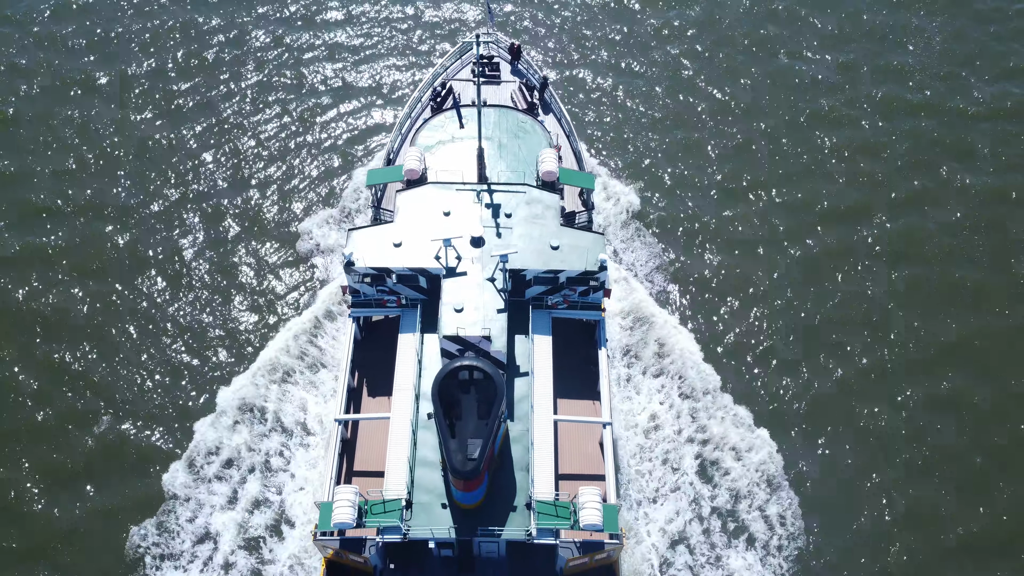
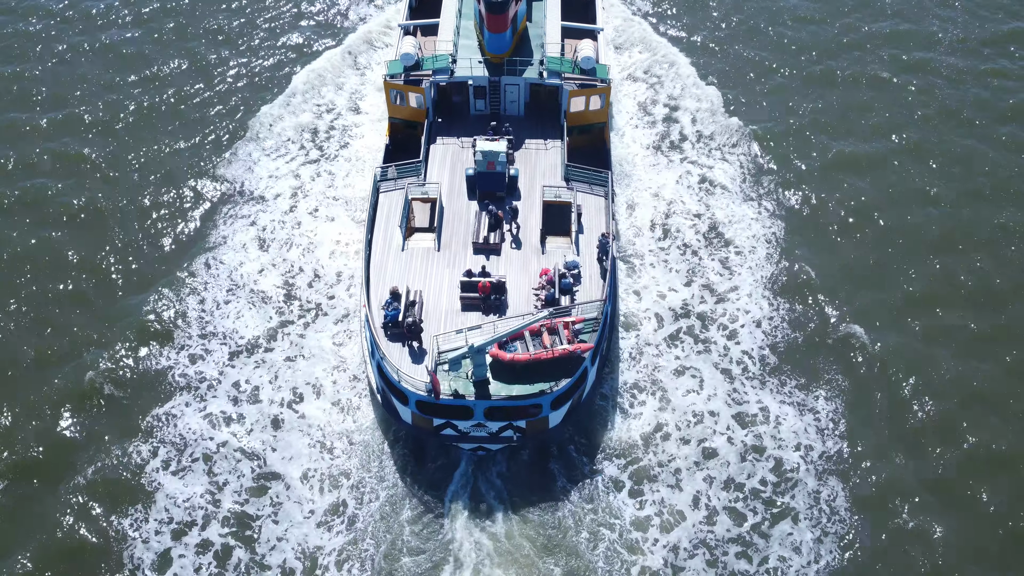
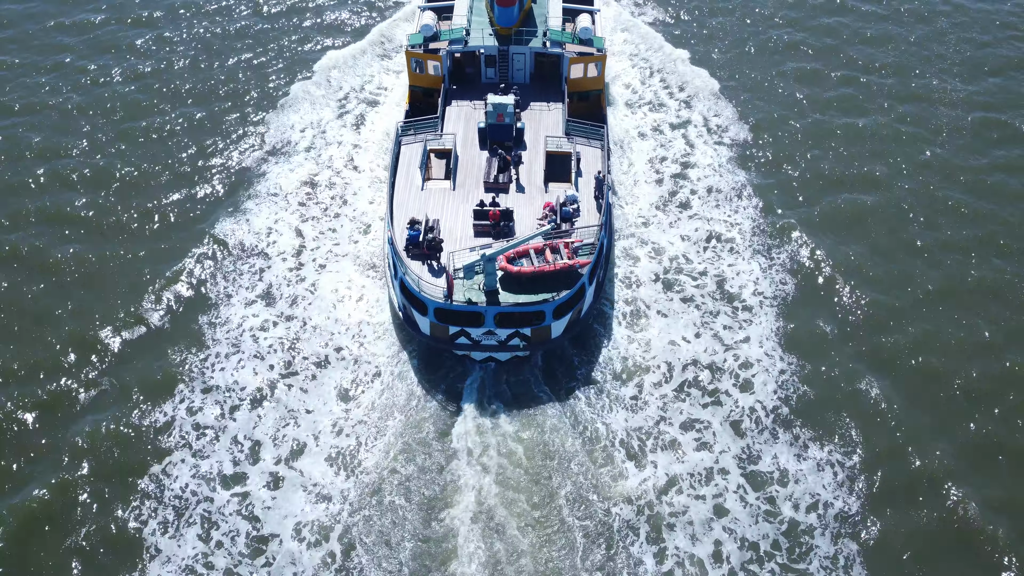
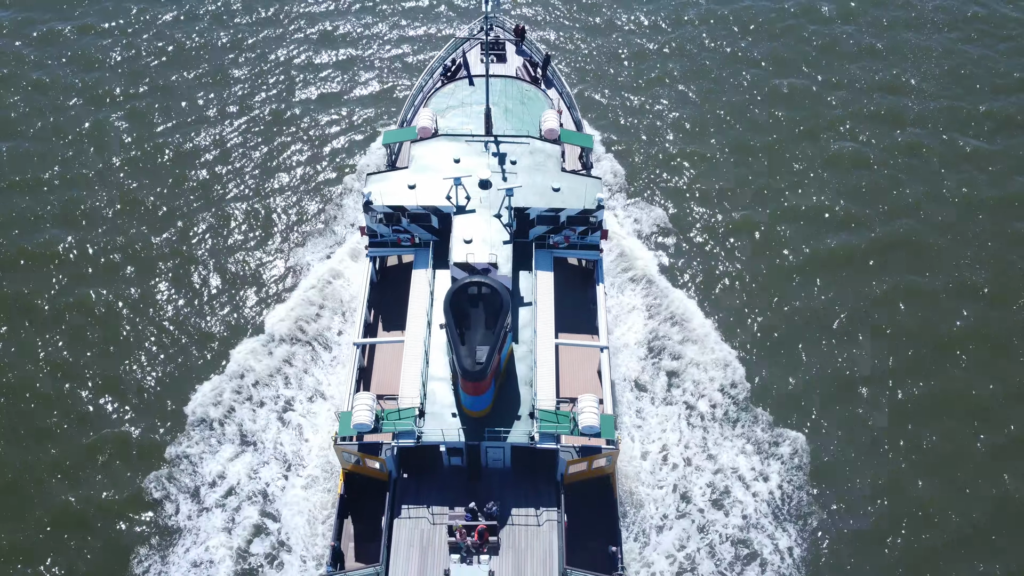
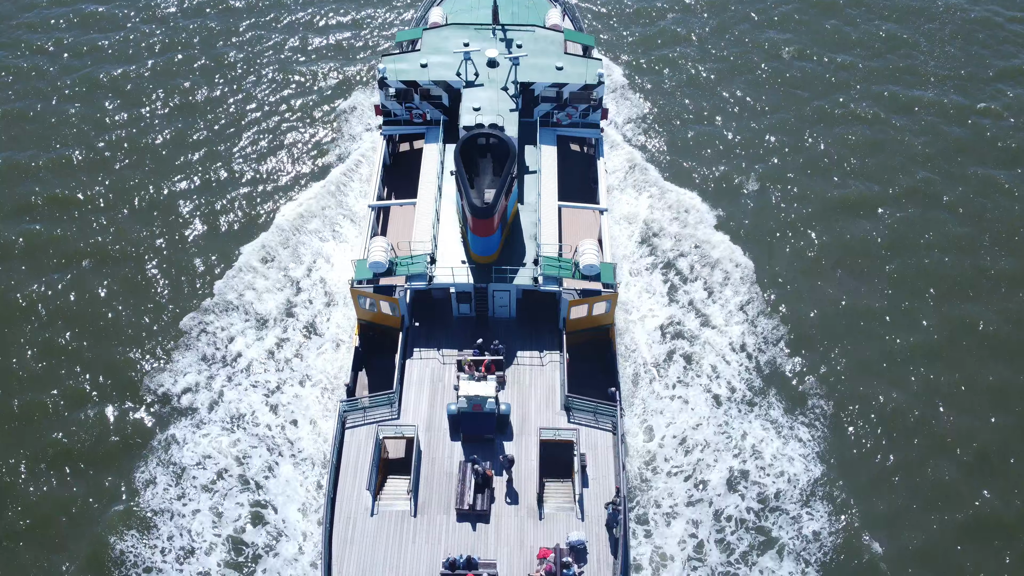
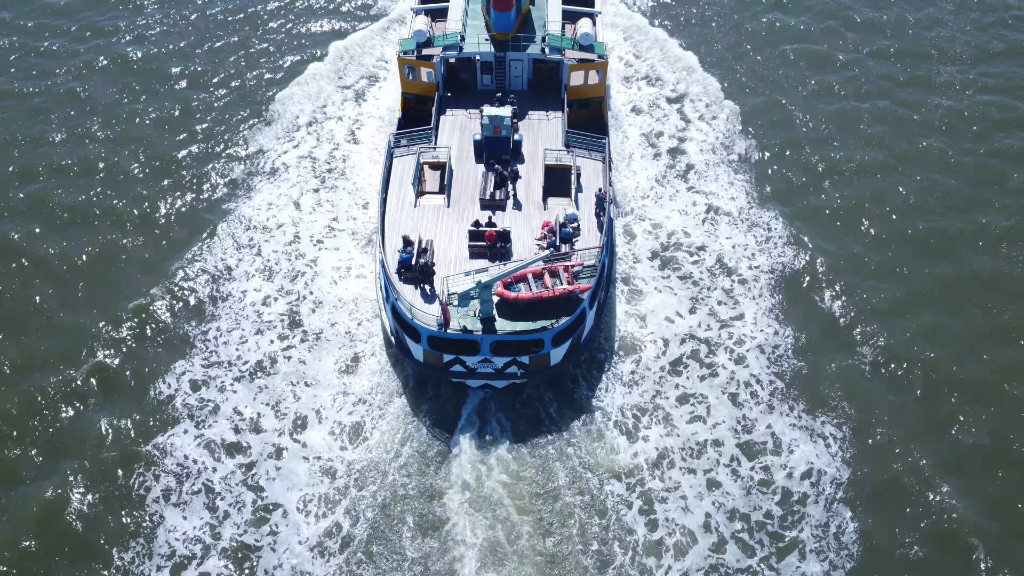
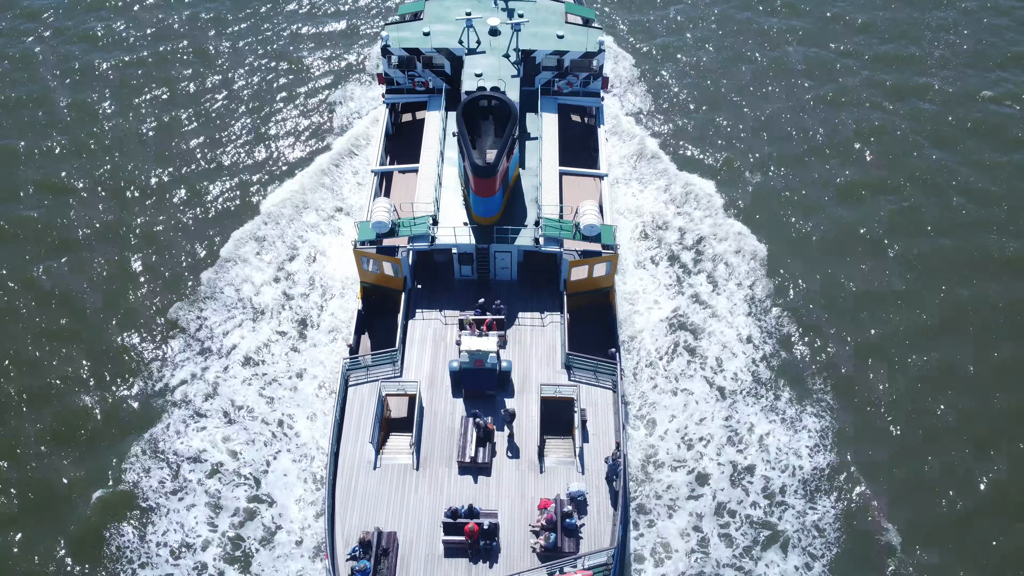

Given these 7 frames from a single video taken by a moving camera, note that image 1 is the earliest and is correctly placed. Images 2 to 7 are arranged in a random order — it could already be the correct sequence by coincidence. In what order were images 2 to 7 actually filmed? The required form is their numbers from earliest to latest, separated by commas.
4, 5, 7, 2, 6, 3
